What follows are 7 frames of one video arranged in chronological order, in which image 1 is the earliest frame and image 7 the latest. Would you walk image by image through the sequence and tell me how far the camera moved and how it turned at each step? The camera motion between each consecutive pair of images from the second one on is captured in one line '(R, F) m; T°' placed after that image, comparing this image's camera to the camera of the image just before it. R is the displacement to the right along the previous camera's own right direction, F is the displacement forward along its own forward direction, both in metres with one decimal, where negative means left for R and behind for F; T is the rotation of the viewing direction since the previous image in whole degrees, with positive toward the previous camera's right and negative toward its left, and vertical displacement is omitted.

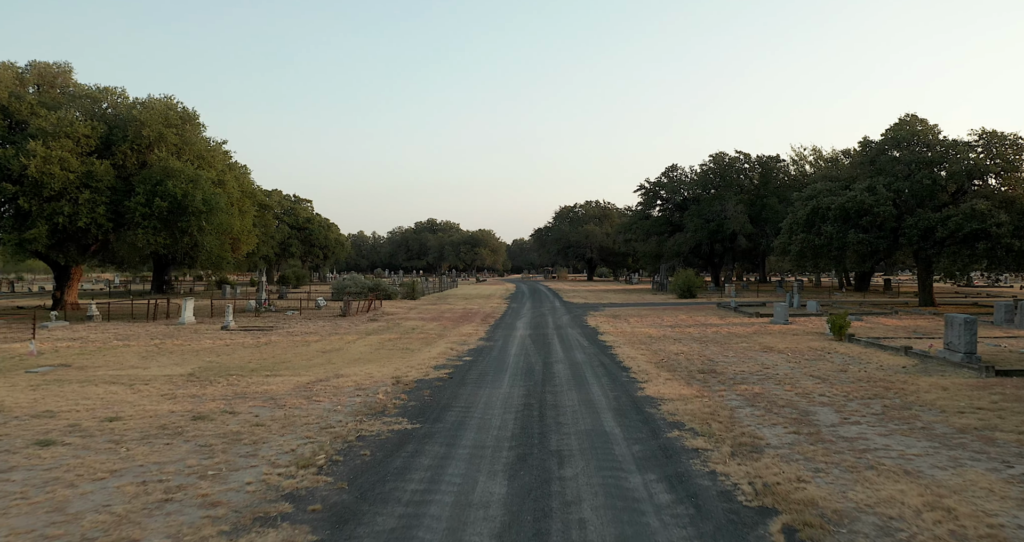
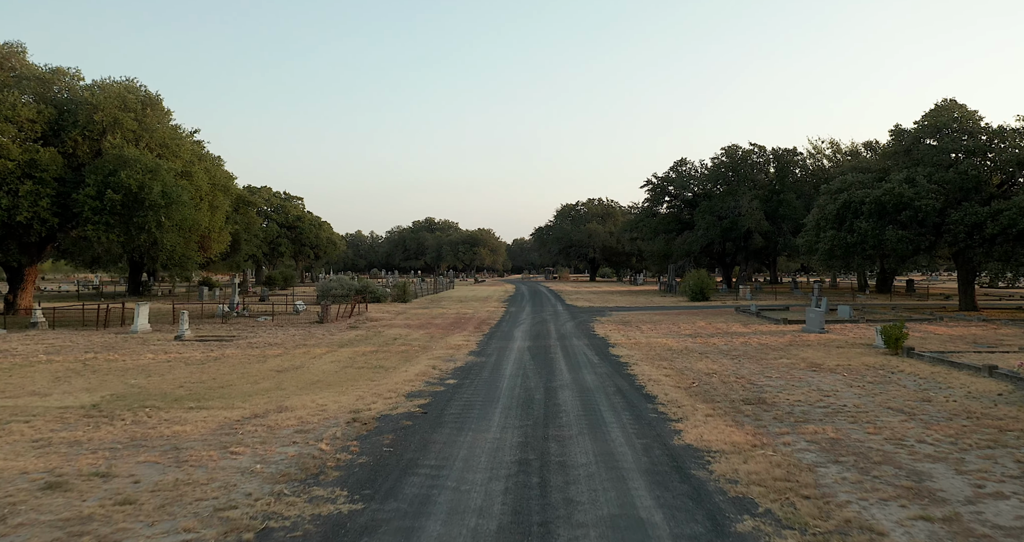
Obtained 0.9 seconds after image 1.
(+0.1, +3.3) m; 0°
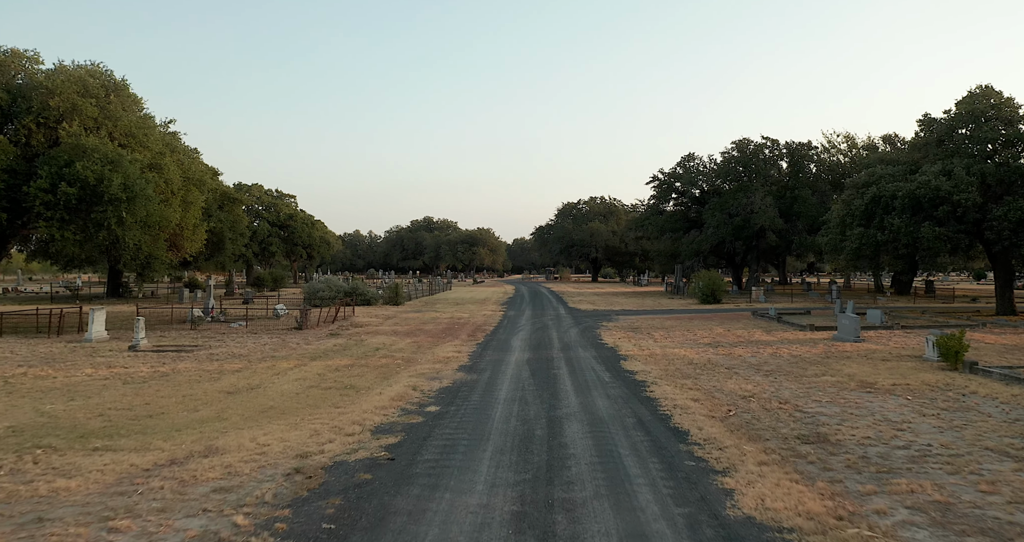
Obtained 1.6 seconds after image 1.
(+0.1, +2.6) m; 0°
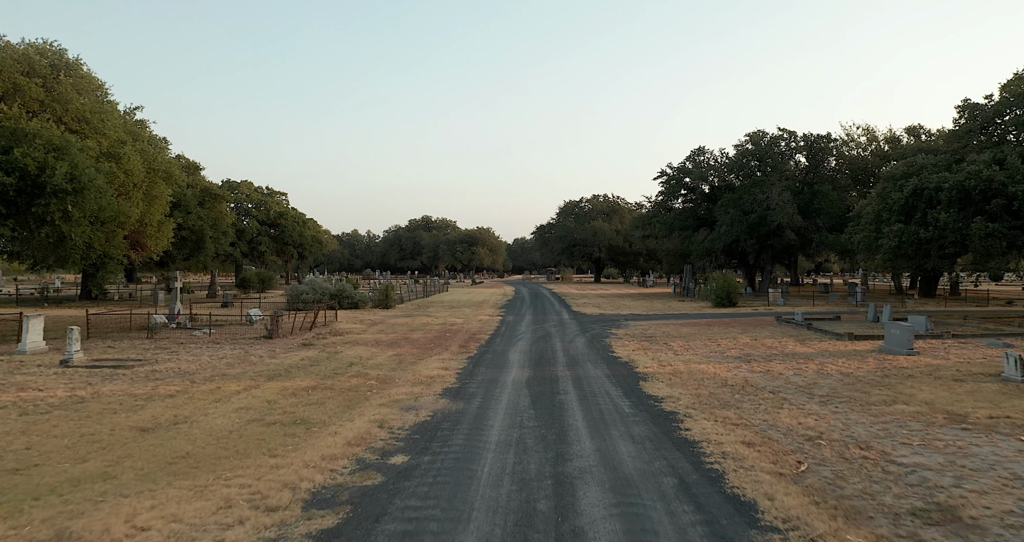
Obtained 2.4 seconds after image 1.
(+0.1, +2.9) m; 0°
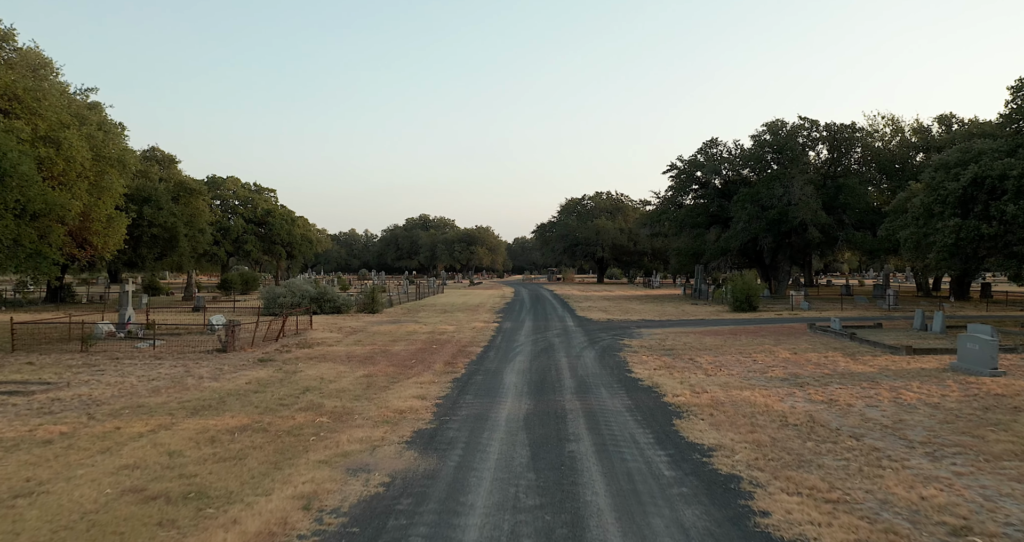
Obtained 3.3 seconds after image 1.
(+0.1, +3.3) m; 0°
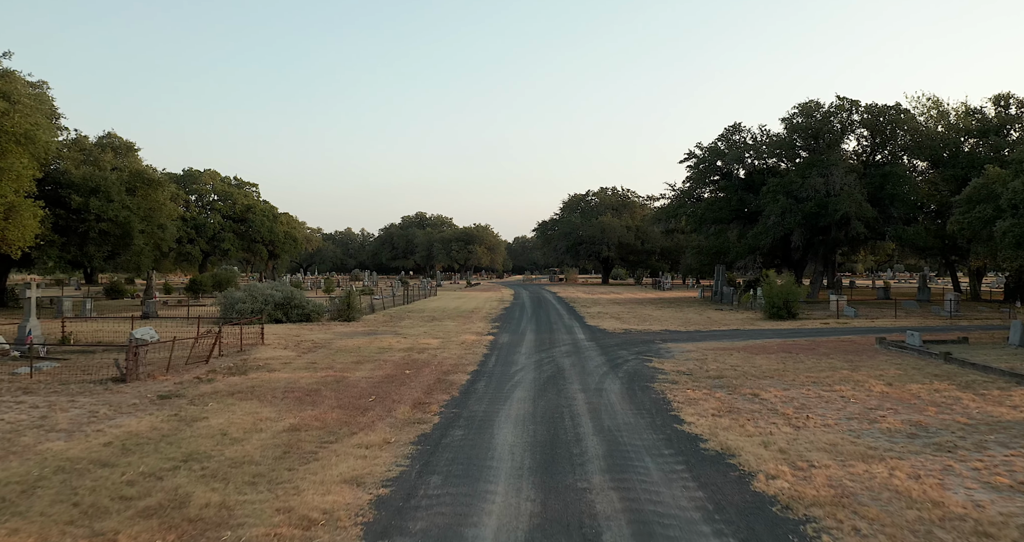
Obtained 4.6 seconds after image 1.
(+0.1, +4.8) m; 0°
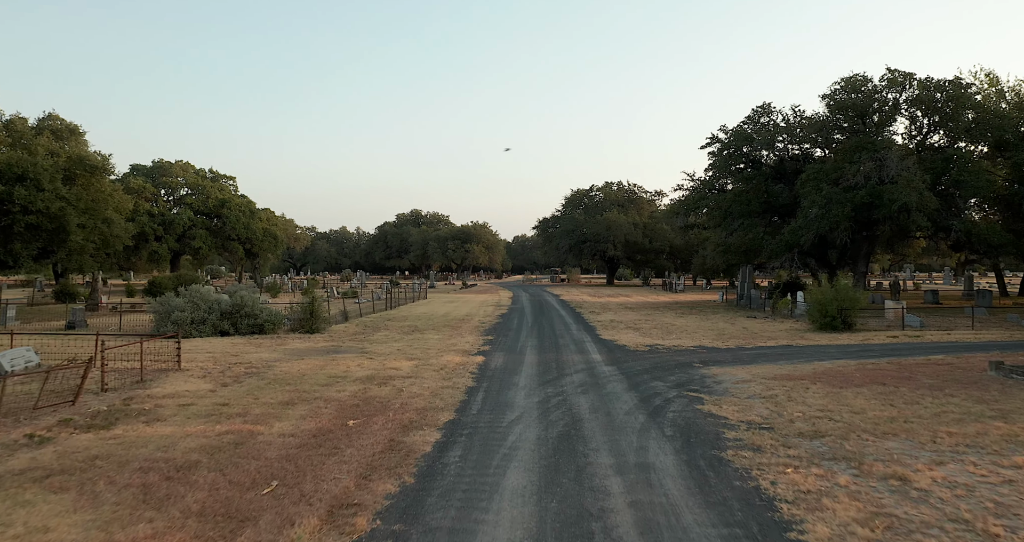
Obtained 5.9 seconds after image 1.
(+0.1, +5.0) m; 0°
